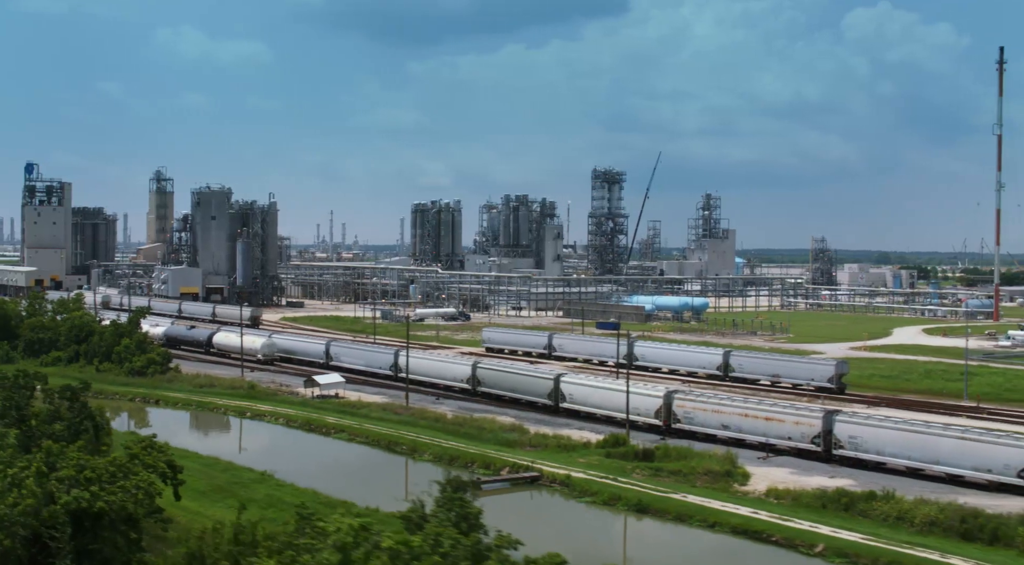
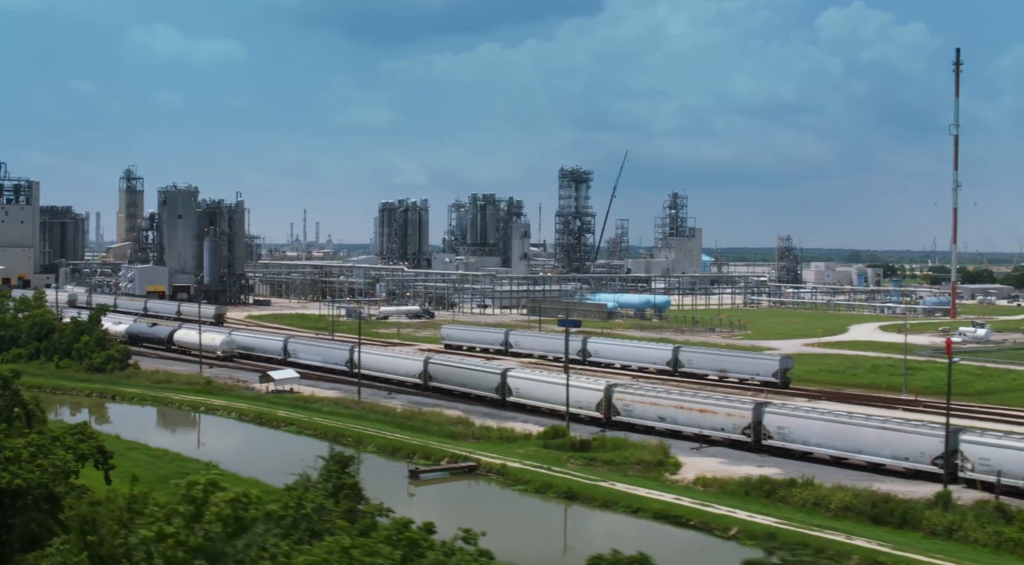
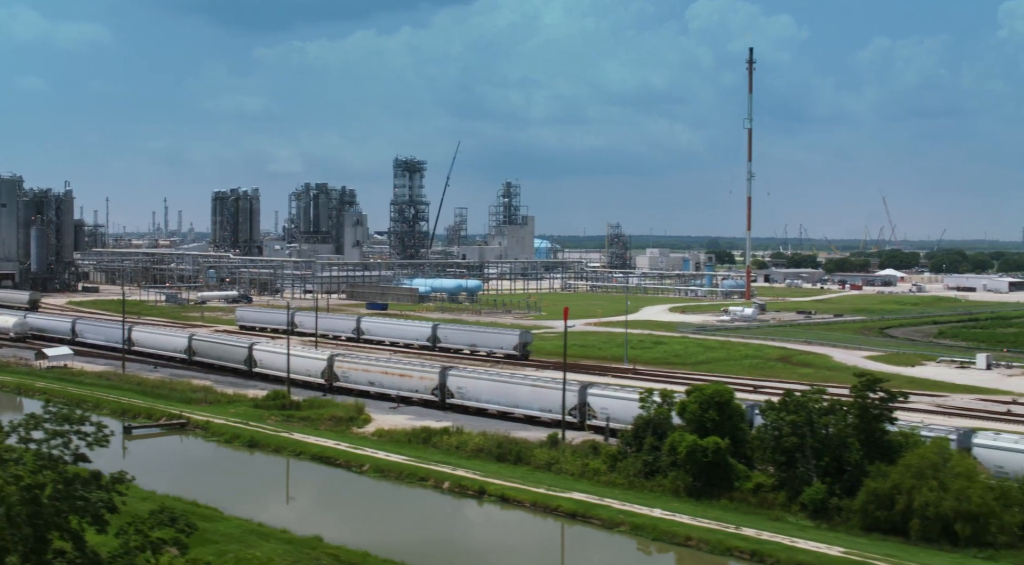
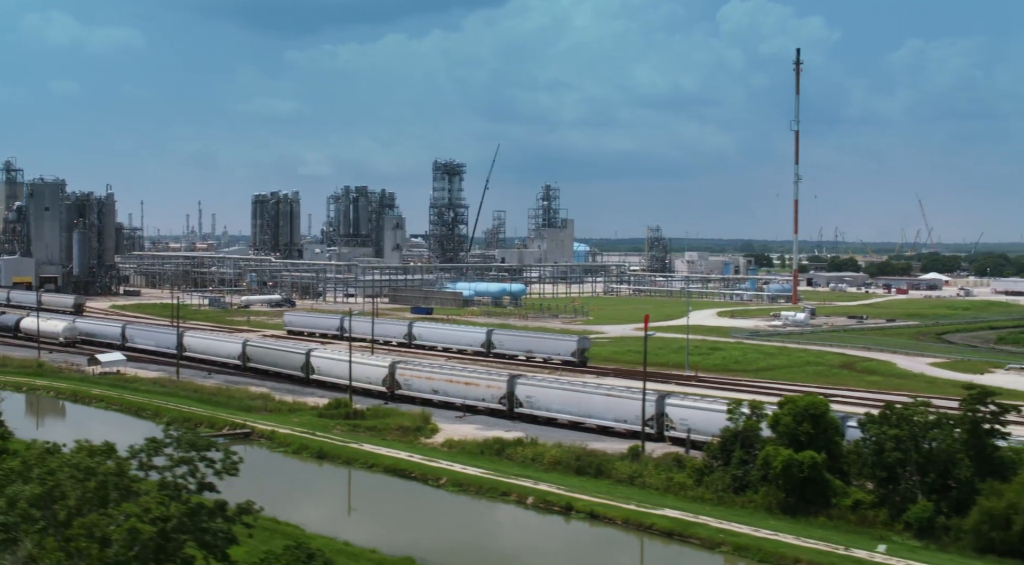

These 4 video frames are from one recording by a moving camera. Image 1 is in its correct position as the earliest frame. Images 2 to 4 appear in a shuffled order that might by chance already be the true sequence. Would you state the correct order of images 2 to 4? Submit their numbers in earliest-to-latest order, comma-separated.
2, 4, 3
